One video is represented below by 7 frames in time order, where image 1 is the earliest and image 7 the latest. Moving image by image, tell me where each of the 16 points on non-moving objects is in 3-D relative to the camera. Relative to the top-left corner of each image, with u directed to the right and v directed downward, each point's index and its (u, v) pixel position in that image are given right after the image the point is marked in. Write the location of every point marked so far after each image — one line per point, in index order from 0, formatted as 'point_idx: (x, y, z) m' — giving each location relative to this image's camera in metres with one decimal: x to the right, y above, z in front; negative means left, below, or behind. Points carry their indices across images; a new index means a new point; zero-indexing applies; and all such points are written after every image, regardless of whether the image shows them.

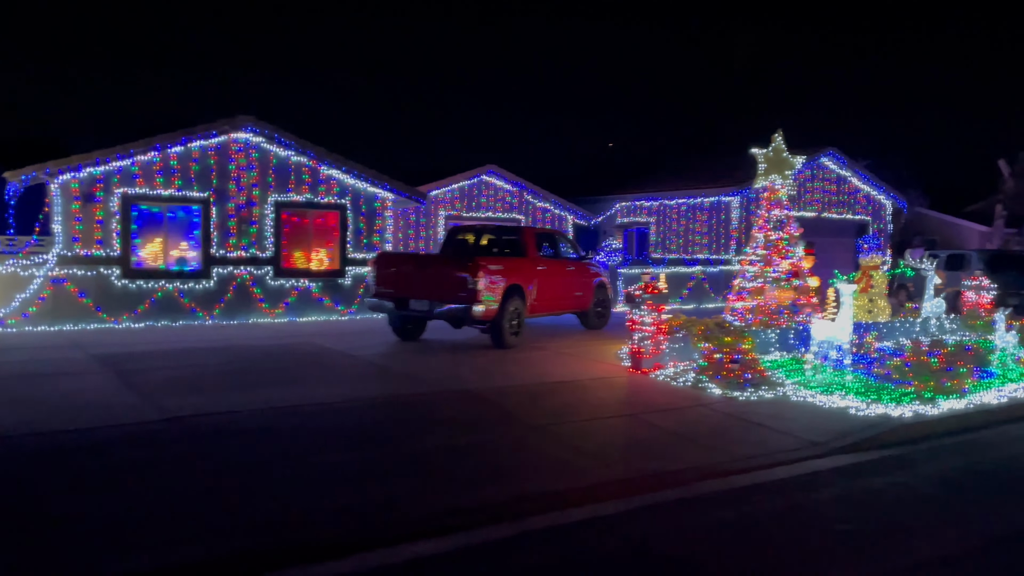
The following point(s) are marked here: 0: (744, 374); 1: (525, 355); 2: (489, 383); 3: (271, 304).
0: (+2.7, -1.0, +9.6) m
1: (+0.2, -1.0, +11.7) m
2: (-0.3, -1.2, +9.7) m
3: (-4.4, -0.3, +15.1) m
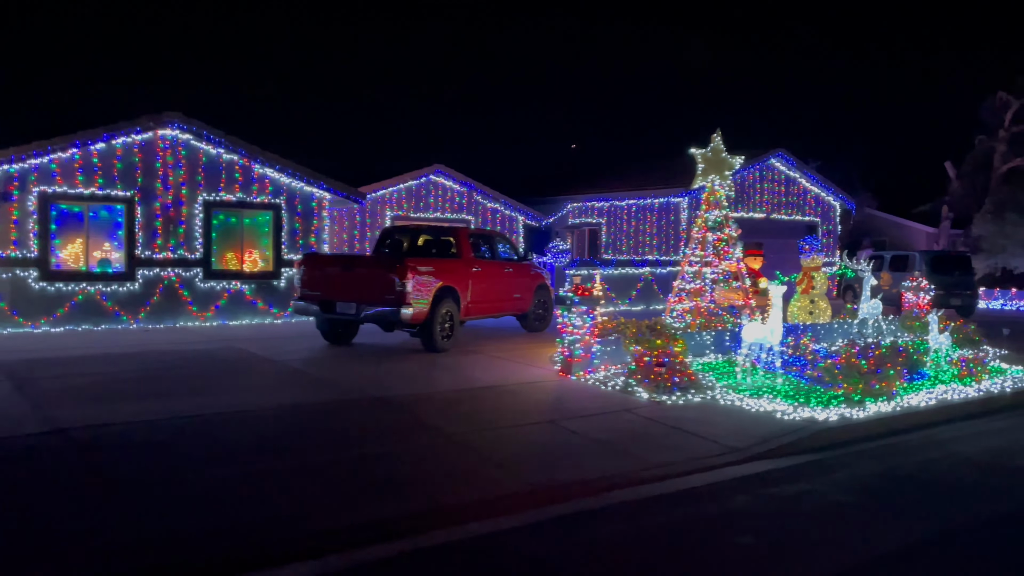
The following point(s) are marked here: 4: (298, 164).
0: (+1.8, -1.0, +9.4) m
1: (-0.8, -1.0, +11.4) m
2: (-1.2, -1.2, +9.3) m
3: (-5.5, -0.3, +14.6) m
4: (-4.1, +2.3, +15.4) m
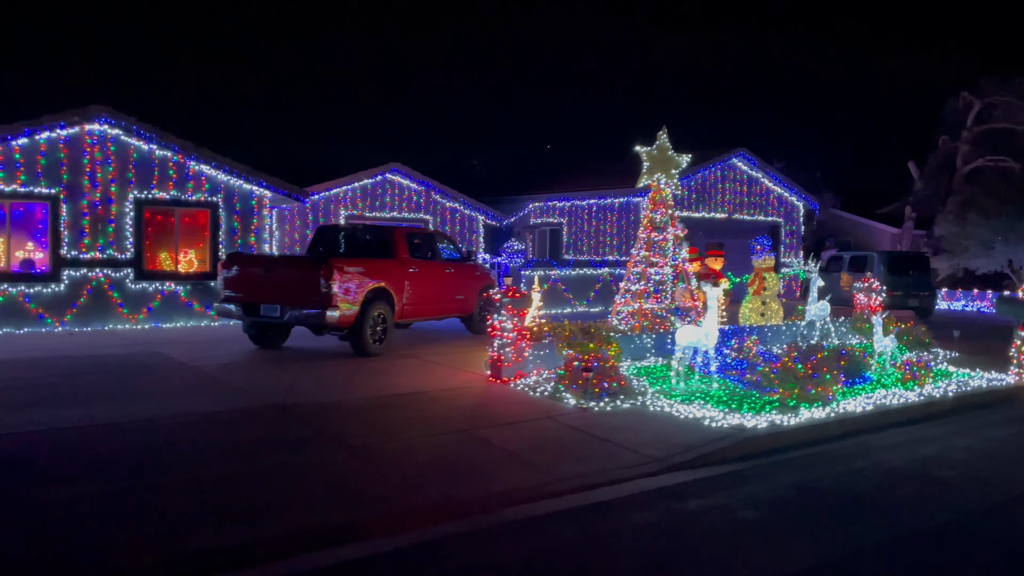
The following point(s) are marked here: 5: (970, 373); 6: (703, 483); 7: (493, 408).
0: (+1.0, -1.1, +9.0) m
1: (-1.7, -1.0, +10.9) m
2: (-2.0, -1.2, +8.9) m
3: (-6.5, -0.4, +14.0) m
4: (-5.1, +2.3, +14.9) m
5: (+6.5, -1.2, +11.6) m
6: (+1.6, -1.6, +6.7) m
7: (-0.2, -1.3, +8.7) m
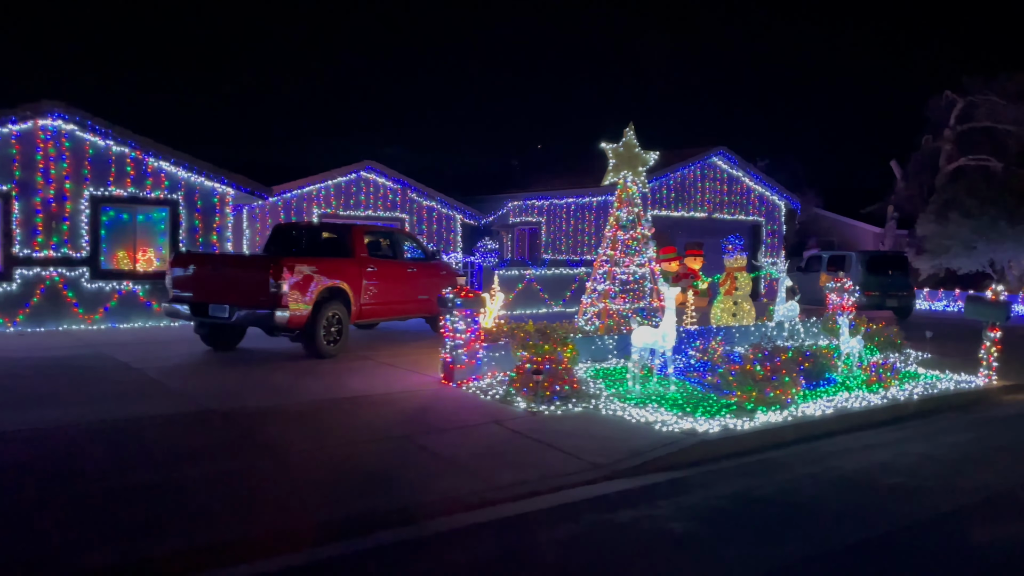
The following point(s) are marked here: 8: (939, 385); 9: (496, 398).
0: (+0.4, -1.1, +8.8) m
1: (-2.3, -1.0, +10.6) m
2: (-2.6, -1.2, +8.6) m
3: (-7.1, -0.4, +13.7) m
4: (-5.6, +2.3, +14.6) m
5: (+5.9, -1.2, +11.4) m
6: (+1.0, -1.6, +6.4) m
7: (-0.8, -1.3, +8.4) m
8: (+5.7, -1.3, +10.9) m
9: (-0.2, -1.2, +9.0) m
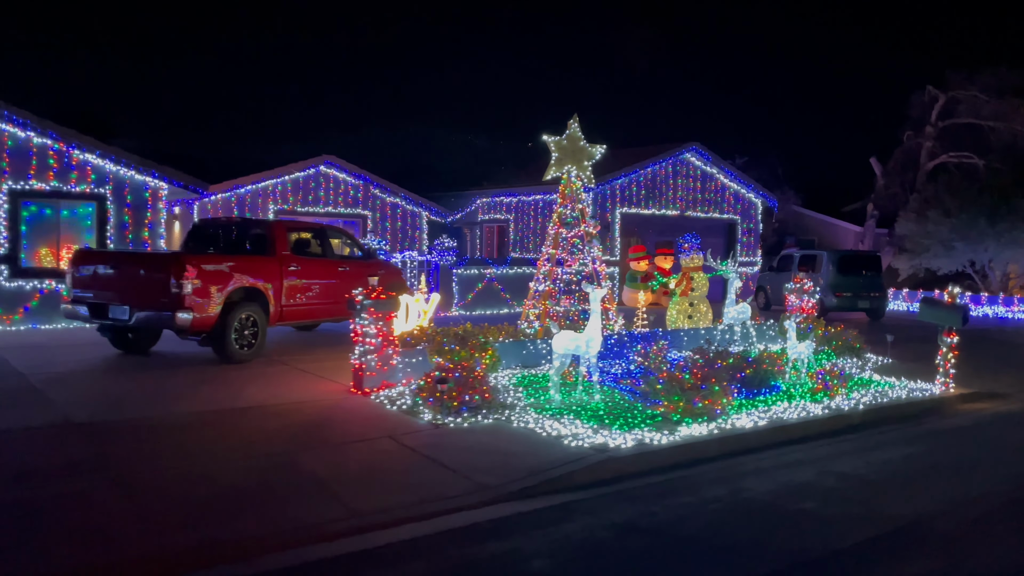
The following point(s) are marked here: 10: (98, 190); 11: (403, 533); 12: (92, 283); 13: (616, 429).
0: (-0.5, -1.1, +8.1) m
1: (-3.2, -1.0, +10.0) m
2: (-3.5, -1.2, +8.0) m
3: (-8.0, -0.3, +13.0) m
4: (-6.6, +2.3, +13.9) m
5: (+5.0, -1.3, +10.8) m
6: (+0.1, -1.6, +5.8) m
7: (-1.7, -1.3, +7.7) m
8: (+4.7, -1.3, +10.3) m
9: (-1.1, -1.2, +8.3) m
10: (-7.0, +1.6, +13.8) m
11: (-0.7, -1.7, +5.6) m
12: (-5.1, +0.1, +10.0) m
13: (+1.0, -1.4, +7.9) m
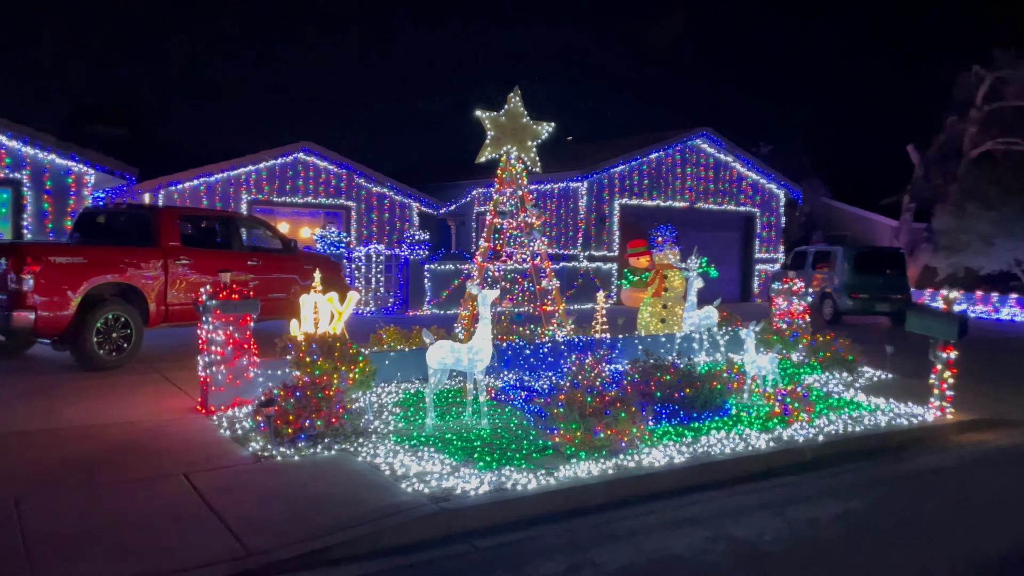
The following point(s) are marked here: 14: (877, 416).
0: (-1.7, -1.1, +6.6) m
1: (-4.3, -1.0, +8.7) m
2: (-4.7, -1.2, +6.7) m
3: (-8.9, -0.2, +12.0) m
4: (-7.4, +2.4, +12.8) m
5: (+3.9, -1.3, +8.9) m
6: (-1.3, -1.6, +4.3) m
7: (-2.9, -1.3, +6.4) m
8: (+3.6, -1.3, +8.4) m
9: (-2.3, -1.2, +6.9) m
10: (-7.8, +1.7, +12.7) m
11: (-2.1, -1.7, +4.2) m
12: (-6.1, +0.1, +8.8) m
13: (-0.2, -1.4, +6.3) m
14: (+3.8, -1.3, +8.6) m
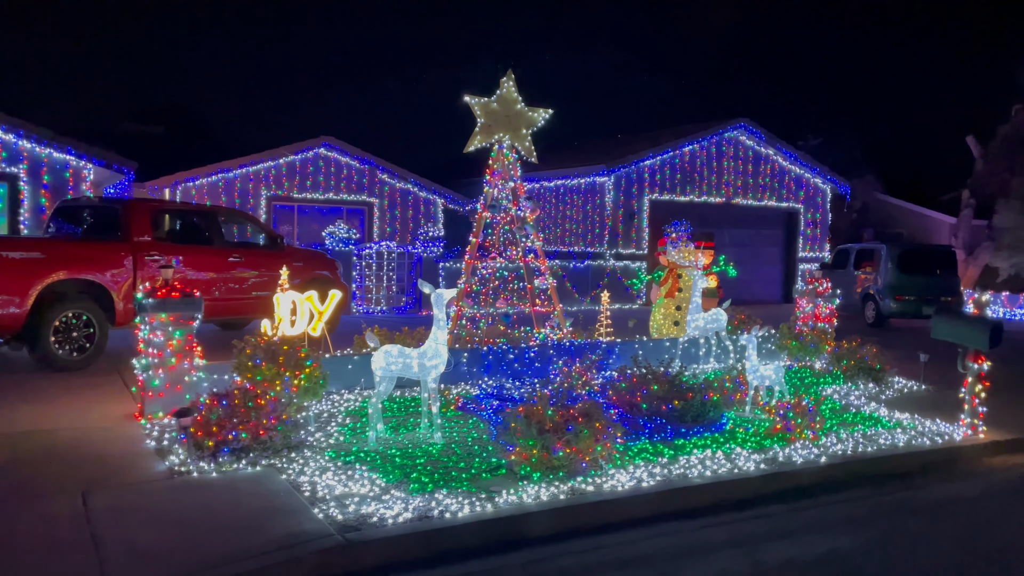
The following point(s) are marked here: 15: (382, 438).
0: (-2.1, -1.1, +6.0) m
1: (-4.5, -0.9, +8.2) m
2: (-5.1, -1.1, +6.3) m
3: (-8.9, -0.2, +11.9) m
4: (-7.3, +2.5, +12.6) m
5: (+3.7, -1.3, +7.9) m
6: (-1.8, -1.6, +3.6) m
7: (-3.3, -1.2, +5.8) m
8: (+3.4, -1.4, +7.4) m
9: (-2.7, -1.2, +6.3) m
10: (-7.7, +1.8, +12.5) m
11: (-2.7, -1.7, +3.6) m
12: (-6.4, +0.2, +8.5) m
13: (-0.6, -1.4, +5.6) m
14: (+3.6, -1.3, +7.6) m
15: (-1.0, -1.2, +6.6) m
